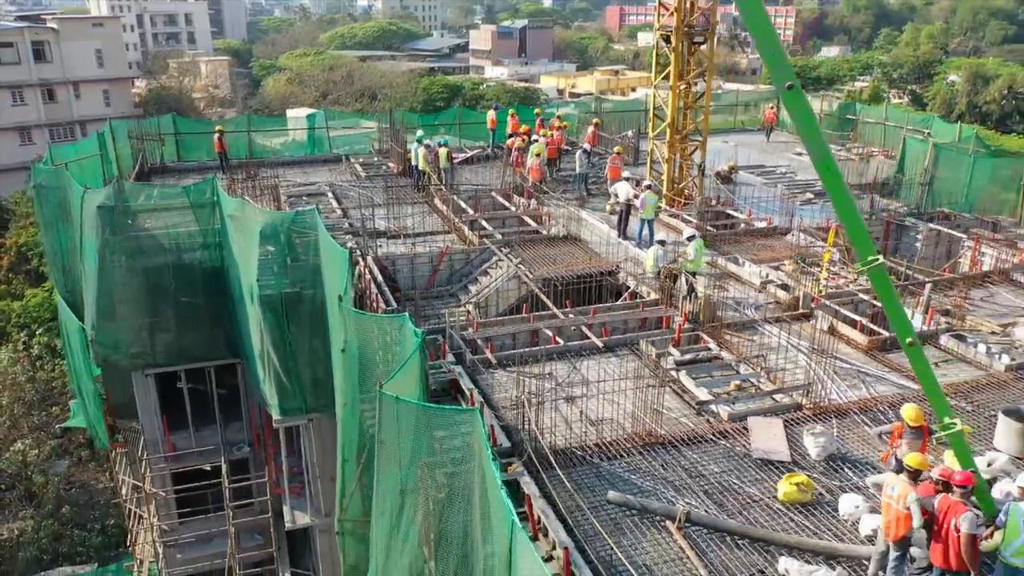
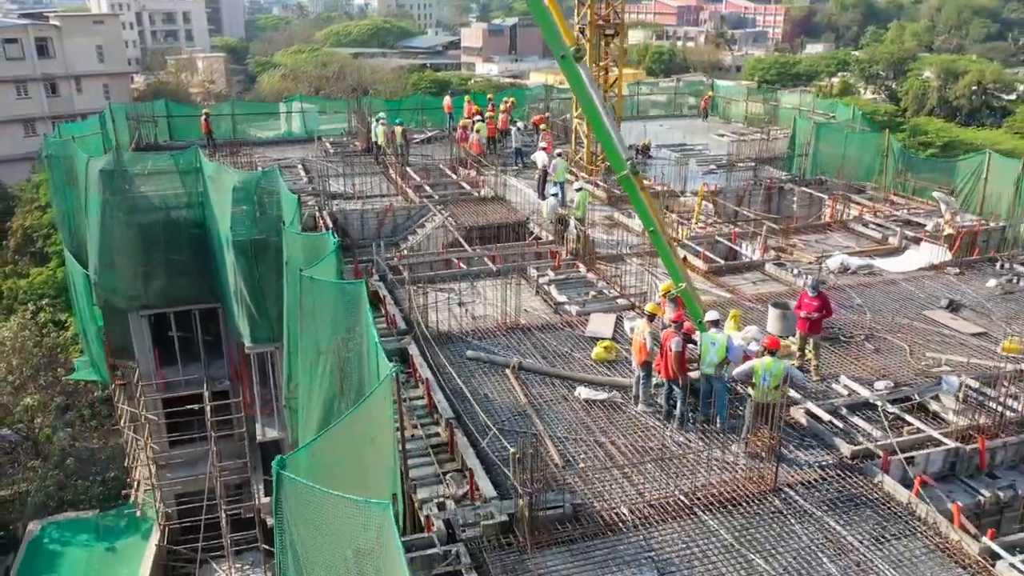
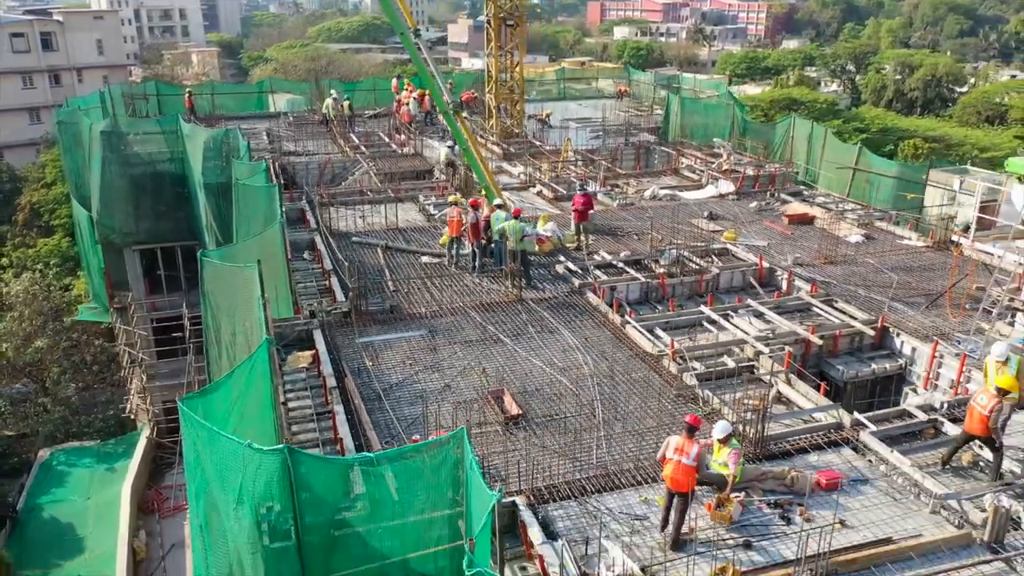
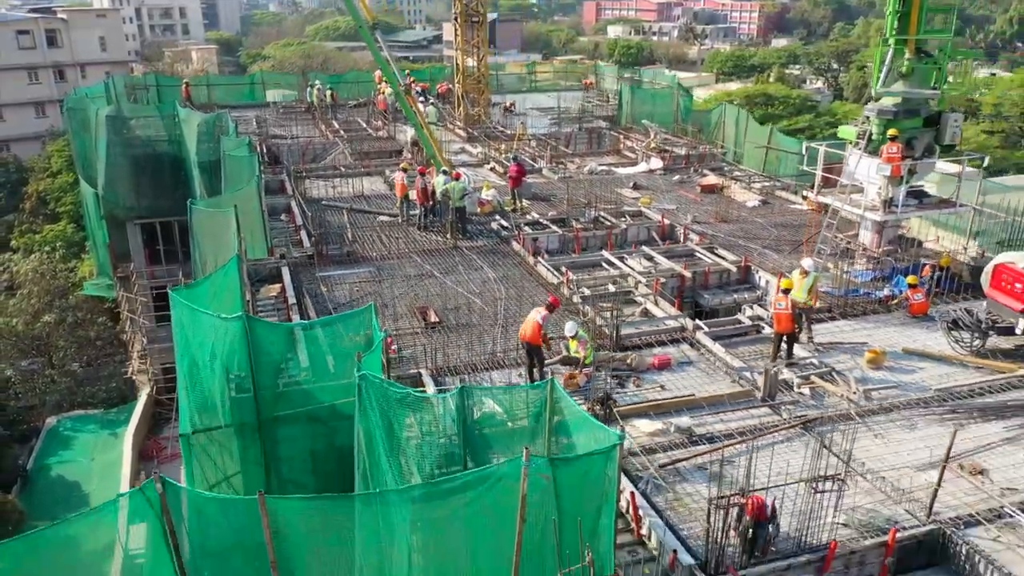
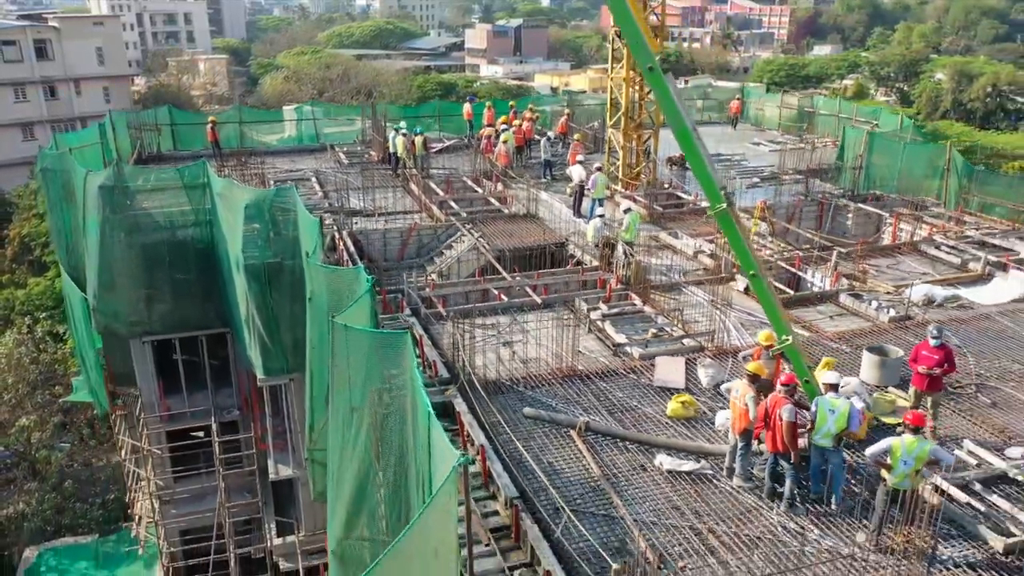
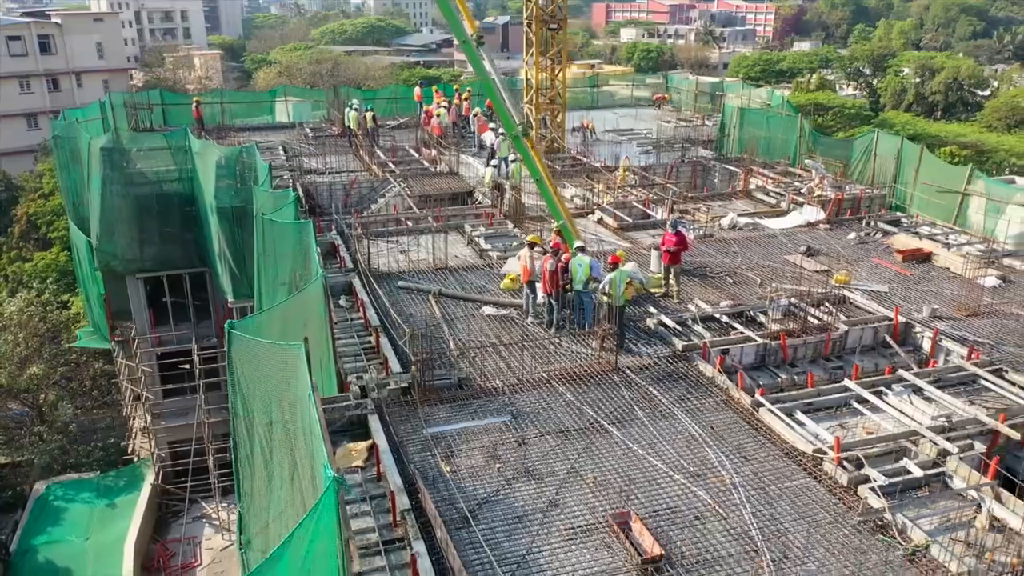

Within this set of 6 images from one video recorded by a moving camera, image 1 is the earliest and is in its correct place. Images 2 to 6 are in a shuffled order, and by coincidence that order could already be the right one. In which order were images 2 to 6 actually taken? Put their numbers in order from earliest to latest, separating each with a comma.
5, 2, 6, 3, 4
